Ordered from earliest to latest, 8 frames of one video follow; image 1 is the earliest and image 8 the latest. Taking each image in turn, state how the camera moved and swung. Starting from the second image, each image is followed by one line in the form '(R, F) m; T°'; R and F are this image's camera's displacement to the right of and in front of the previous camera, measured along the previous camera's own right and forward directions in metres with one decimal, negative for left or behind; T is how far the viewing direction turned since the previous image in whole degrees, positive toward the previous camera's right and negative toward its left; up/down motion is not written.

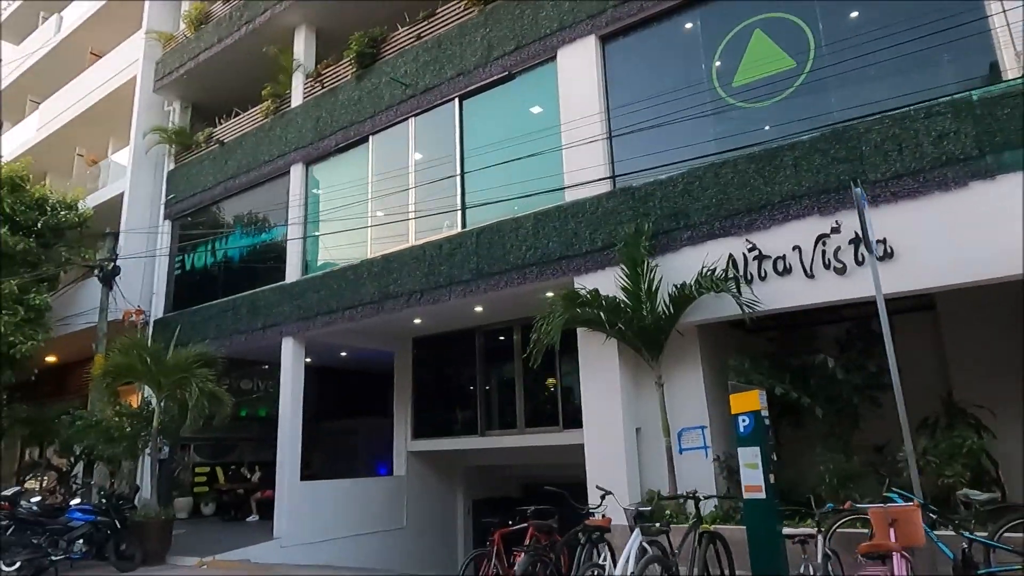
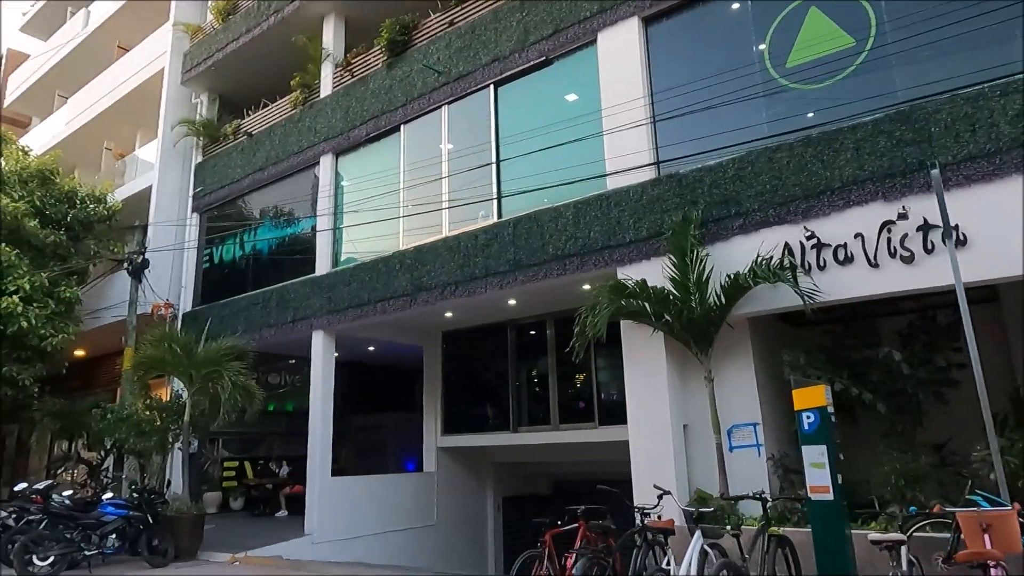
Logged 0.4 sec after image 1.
(-0.2, +0.2) m; -2°
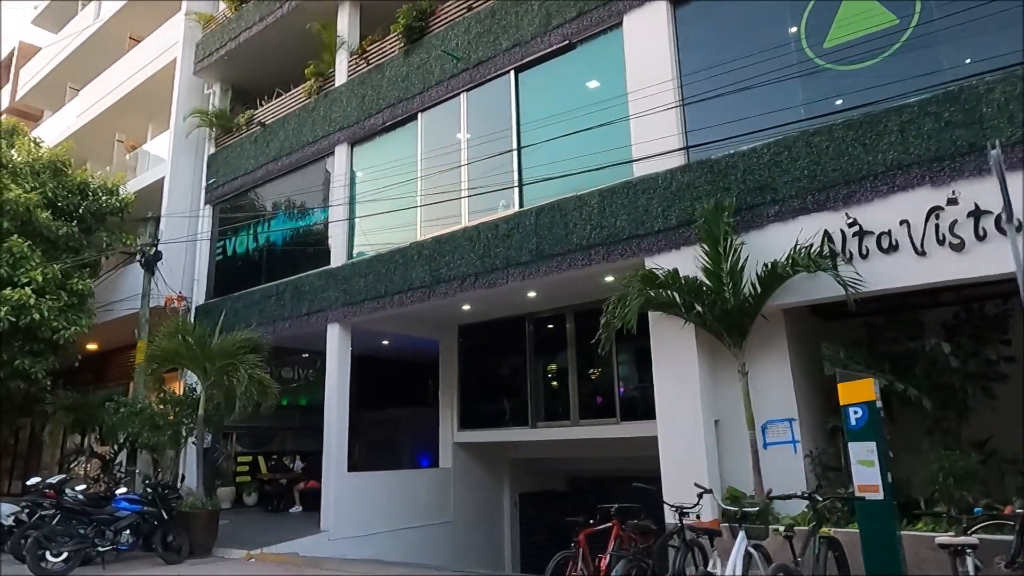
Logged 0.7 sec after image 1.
(-0.1, +0.2) m; -1°
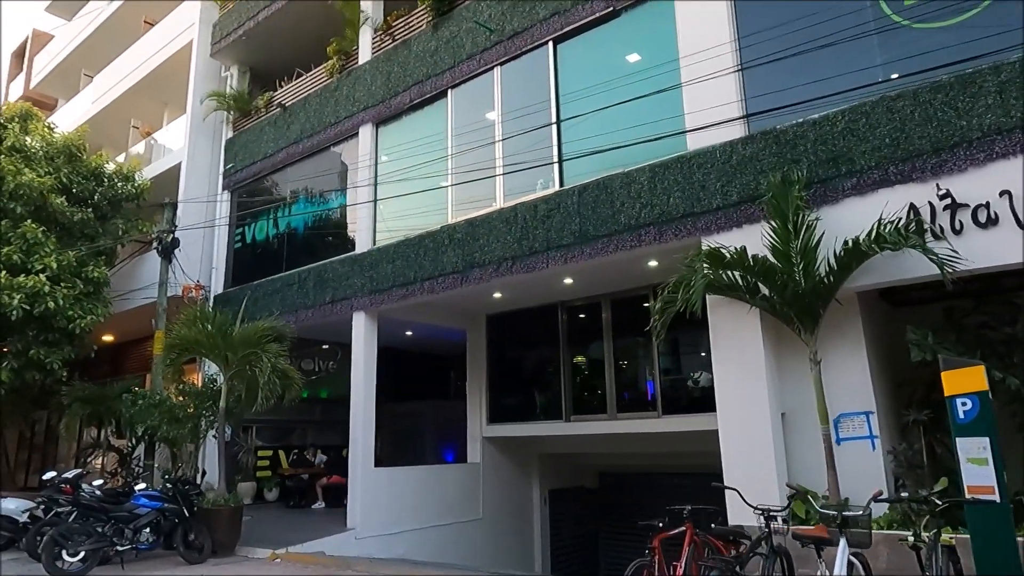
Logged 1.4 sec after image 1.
(-0.3, +0.4) m; -1°
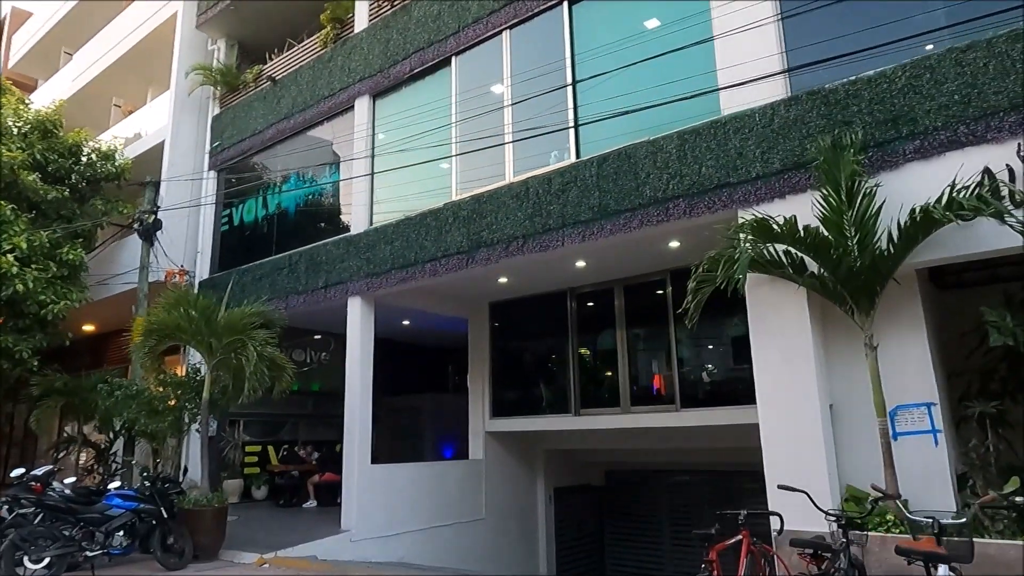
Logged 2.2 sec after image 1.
(-0.2, +0.5) m; +1°
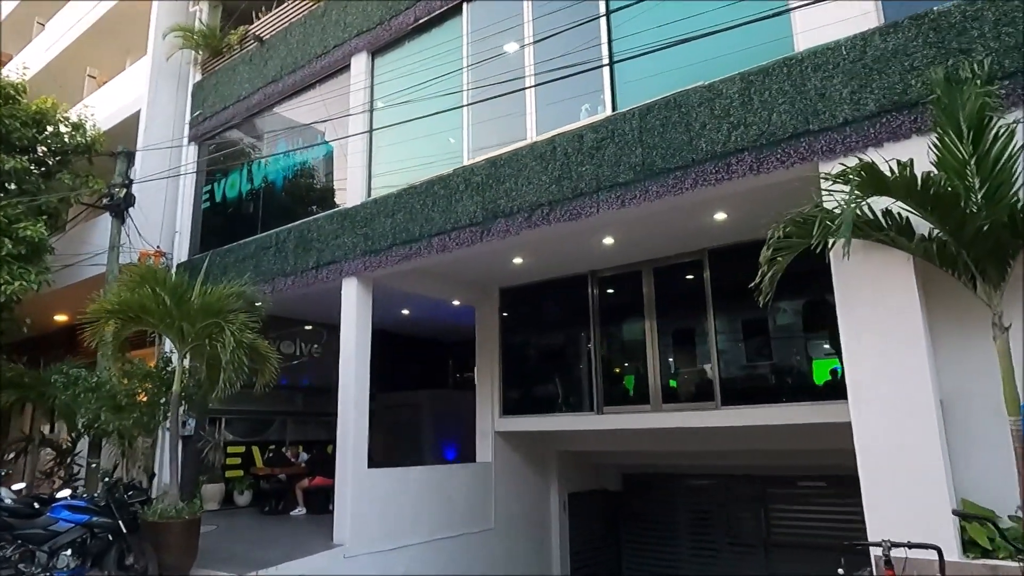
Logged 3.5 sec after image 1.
(-0.2, +0.9) m; +1°
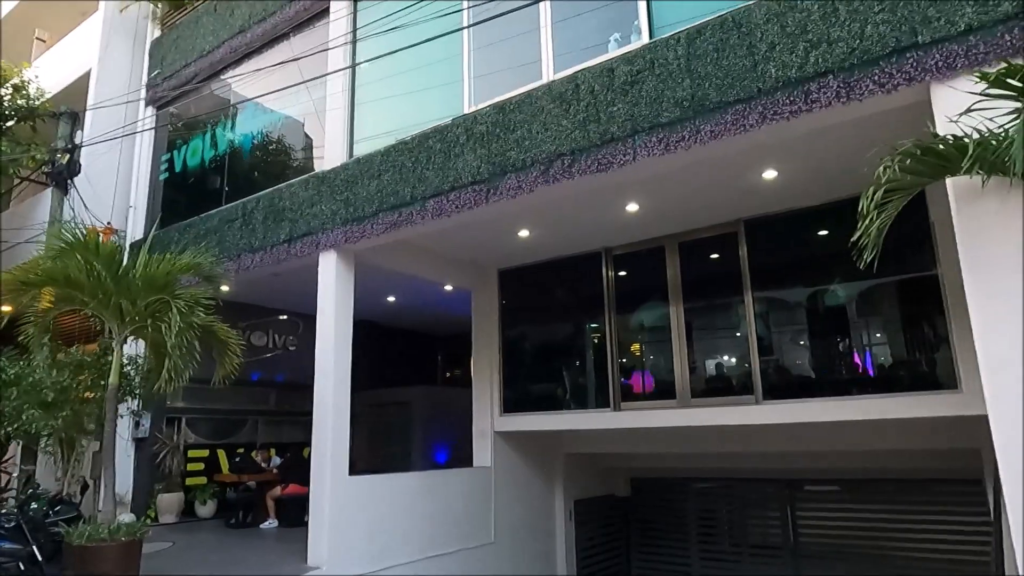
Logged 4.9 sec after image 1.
(-0.2, +0.9) m; +1°
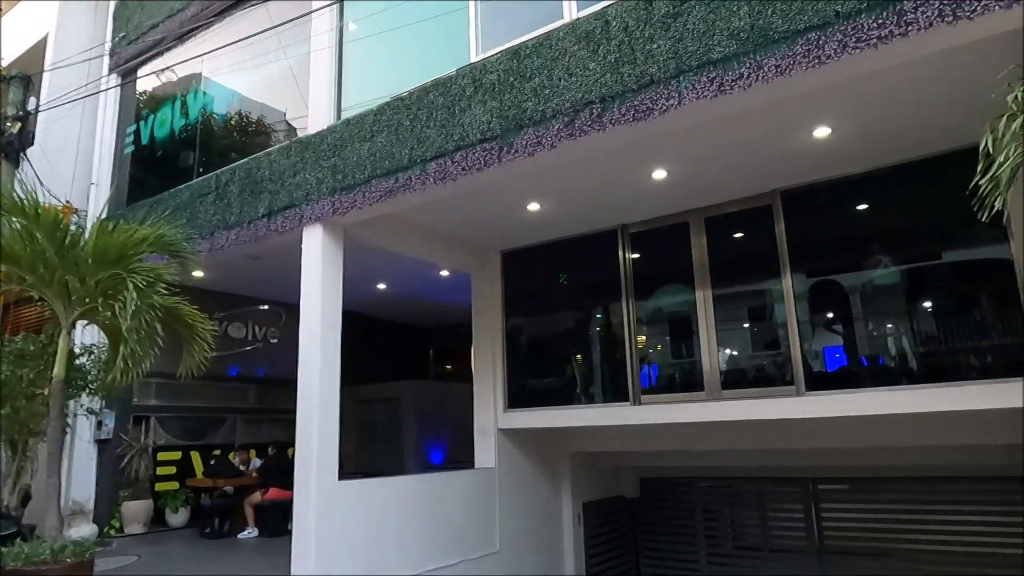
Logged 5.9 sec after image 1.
(-0.2, +0.6) m; +1°
